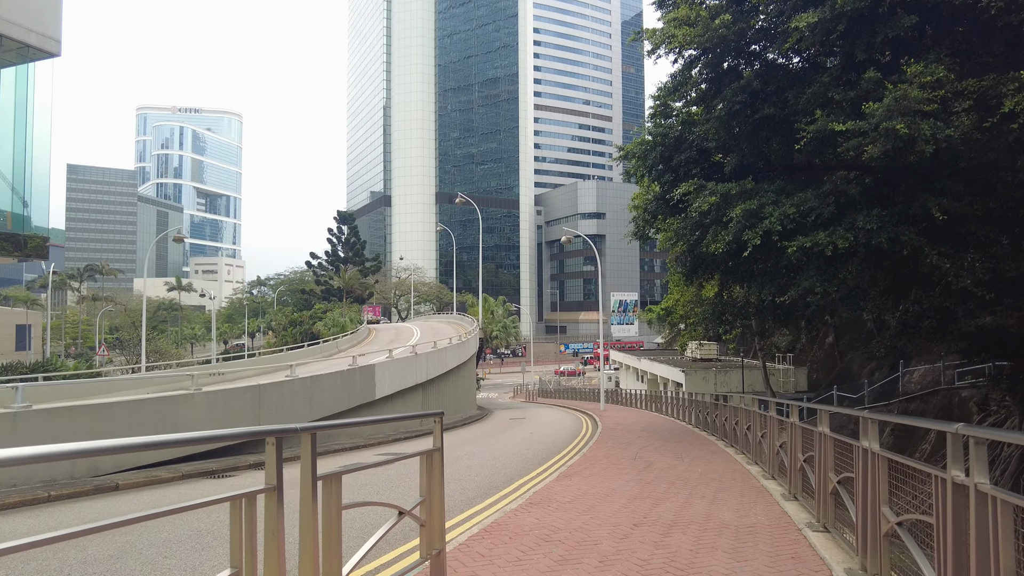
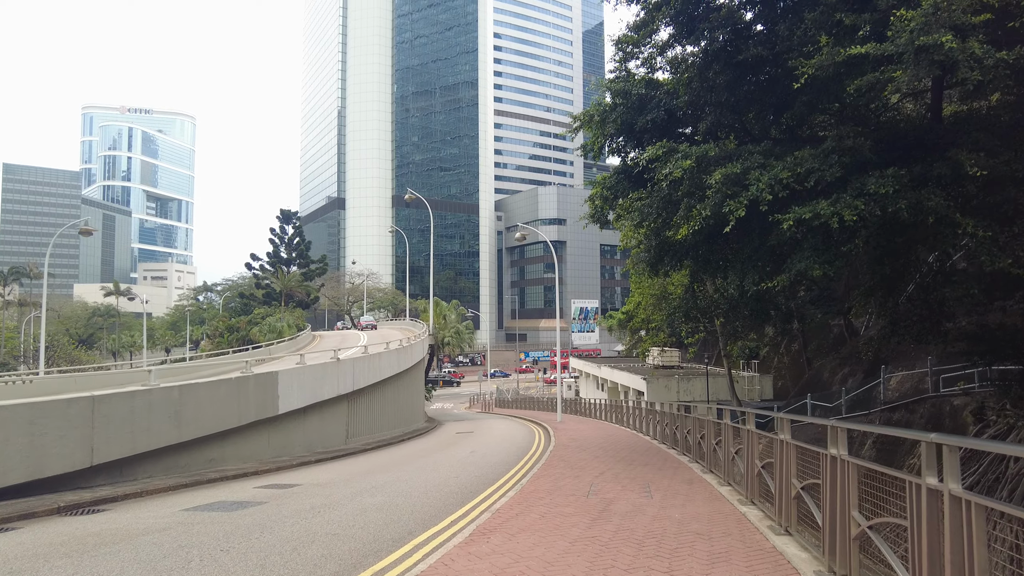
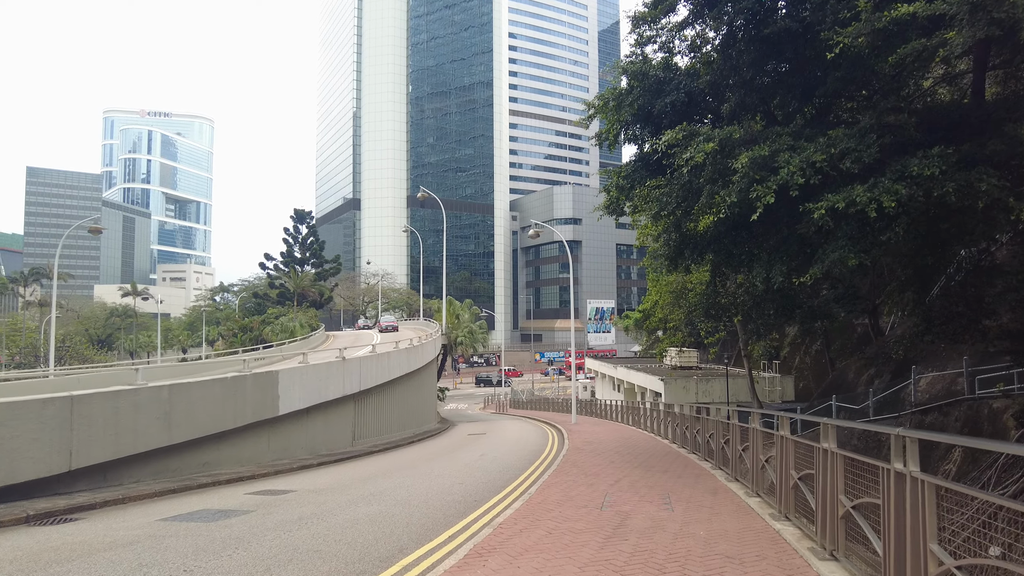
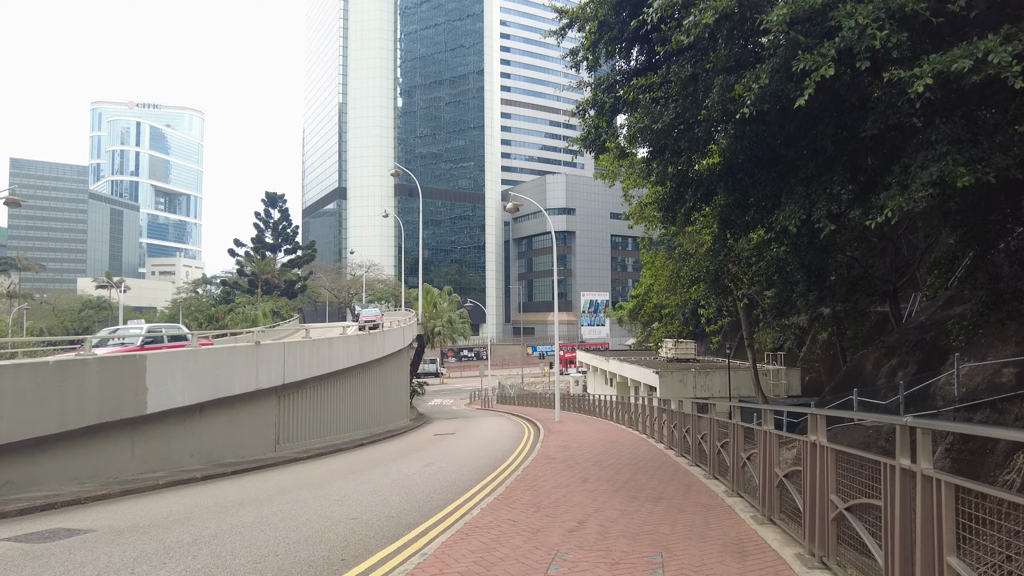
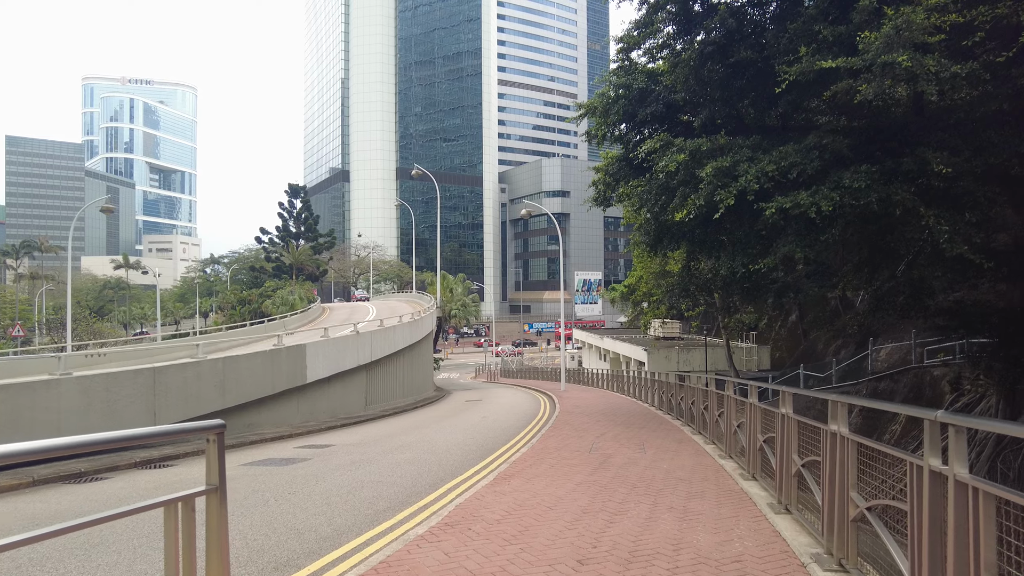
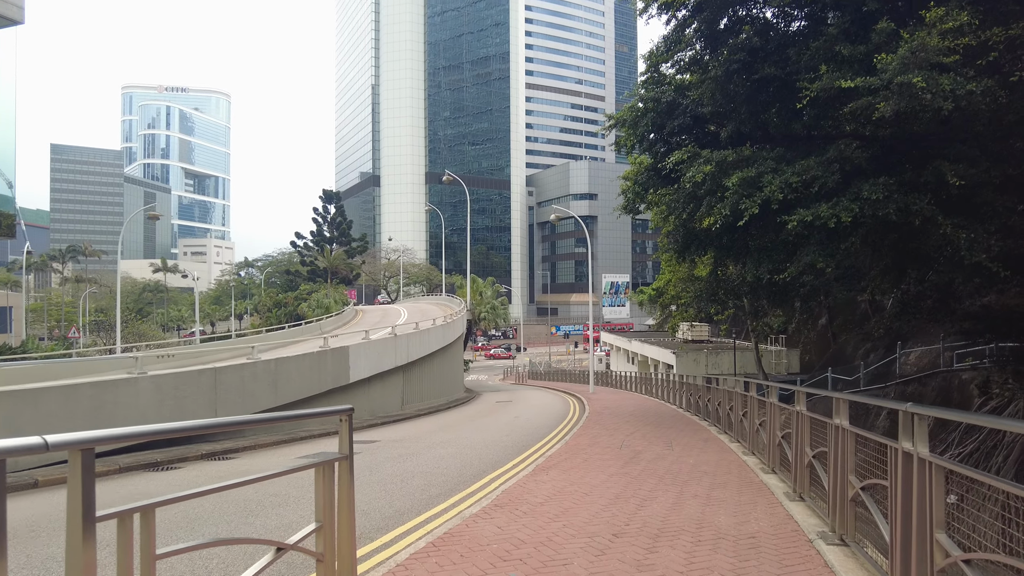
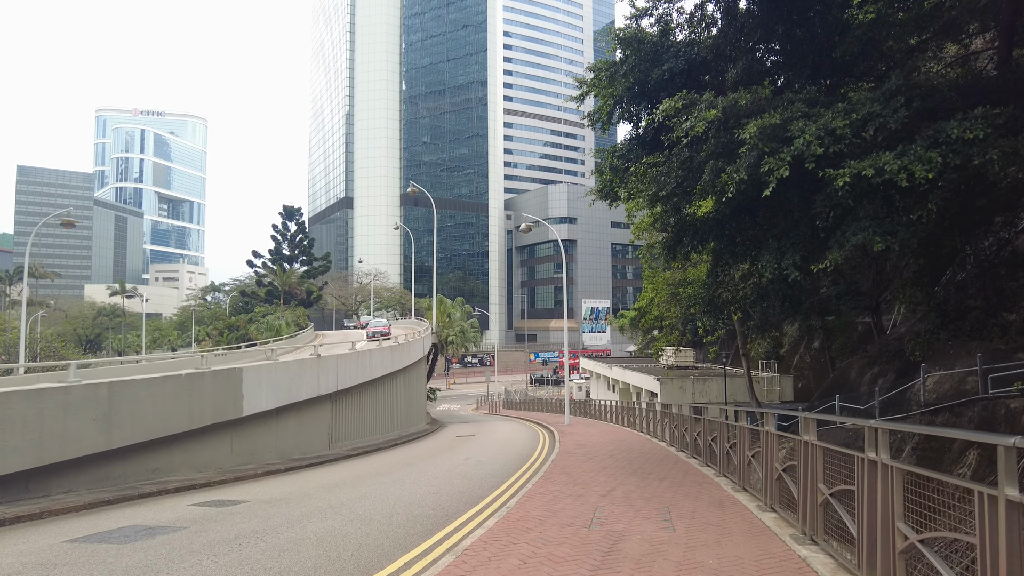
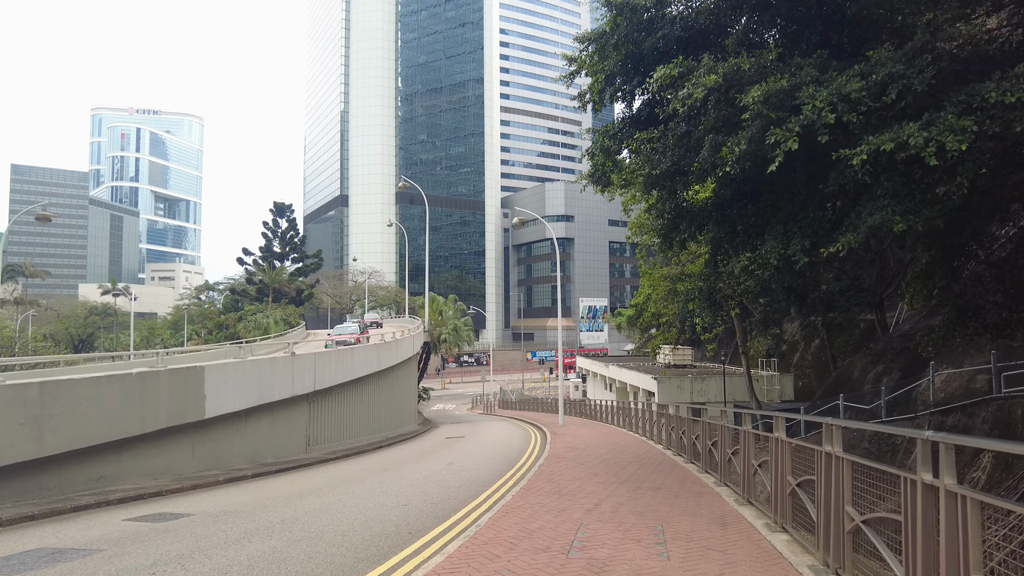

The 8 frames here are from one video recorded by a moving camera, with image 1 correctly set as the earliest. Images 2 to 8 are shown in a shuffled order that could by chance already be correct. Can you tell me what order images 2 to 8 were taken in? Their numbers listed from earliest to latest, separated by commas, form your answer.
6, 5, 2, 3, 7, 8, 4
